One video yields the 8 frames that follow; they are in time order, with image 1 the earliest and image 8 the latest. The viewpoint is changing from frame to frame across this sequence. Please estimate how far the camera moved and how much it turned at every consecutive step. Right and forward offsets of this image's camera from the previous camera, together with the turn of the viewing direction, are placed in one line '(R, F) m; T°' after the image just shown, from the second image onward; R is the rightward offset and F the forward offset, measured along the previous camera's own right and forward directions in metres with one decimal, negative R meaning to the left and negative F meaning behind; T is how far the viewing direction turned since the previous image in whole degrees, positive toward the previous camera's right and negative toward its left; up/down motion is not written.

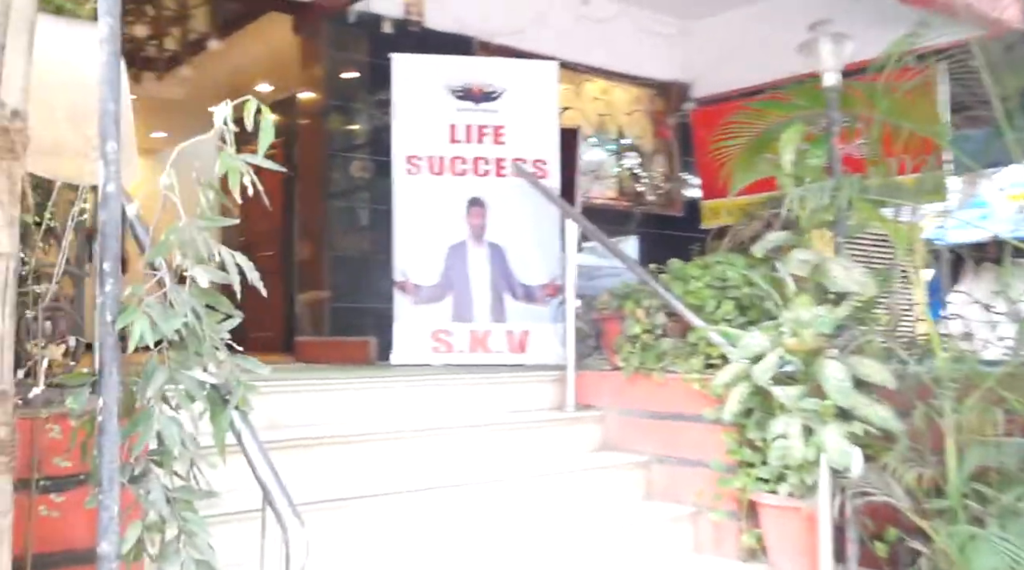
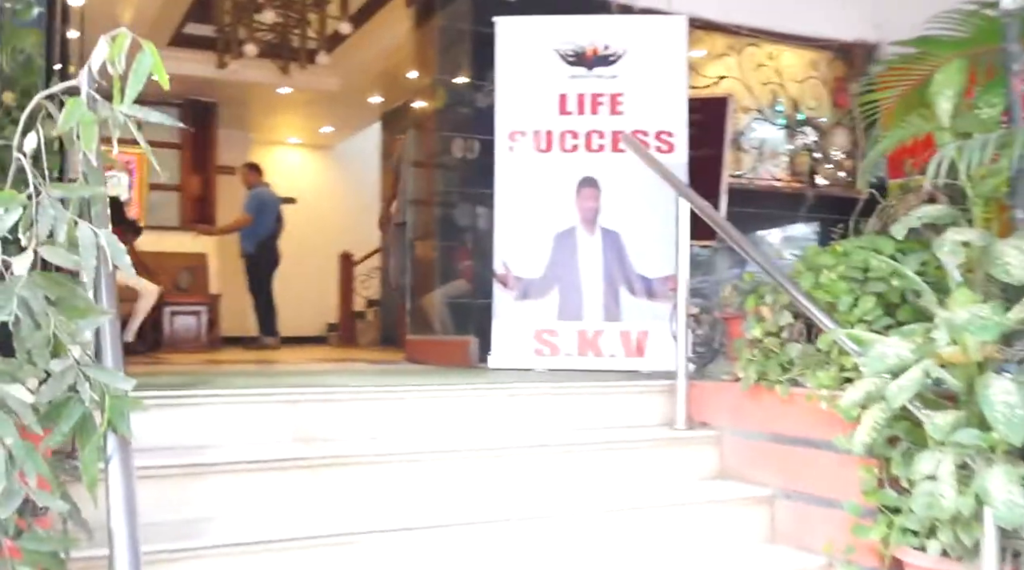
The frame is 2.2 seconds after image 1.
(+0.3, +0.6) m; -12°
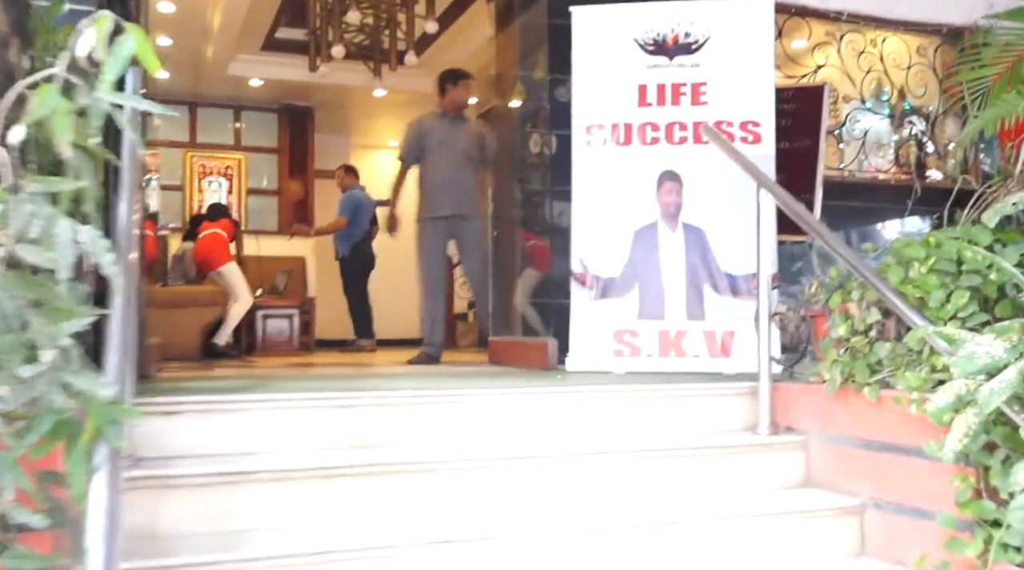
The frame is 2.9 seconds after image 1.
(+0.1, +0.1) m; -7°
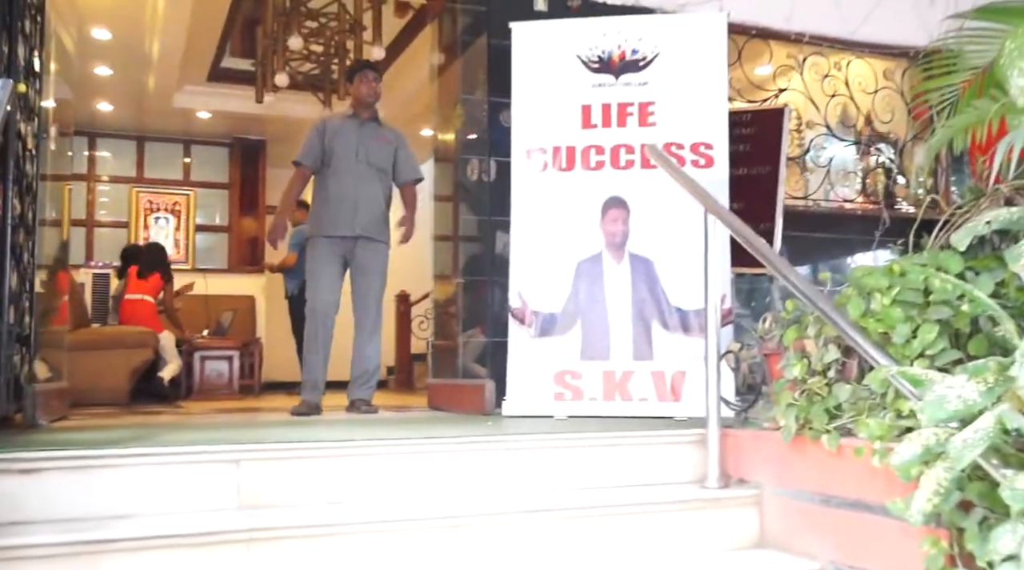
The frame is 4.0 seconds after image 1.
(+0.2, +0.3) m; +1°
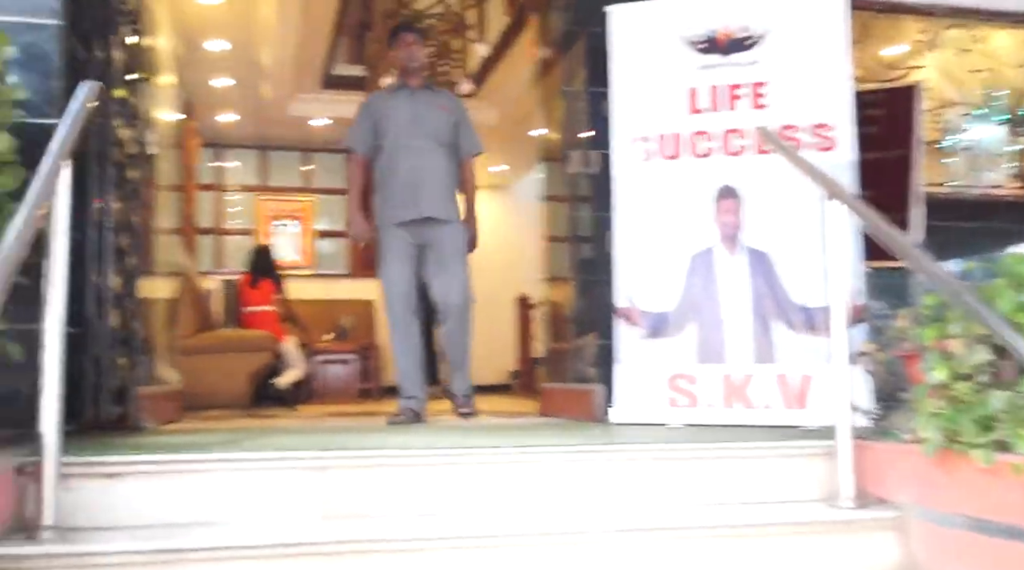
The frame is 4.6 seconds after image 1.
(+0.1, +0.2) m; -8°
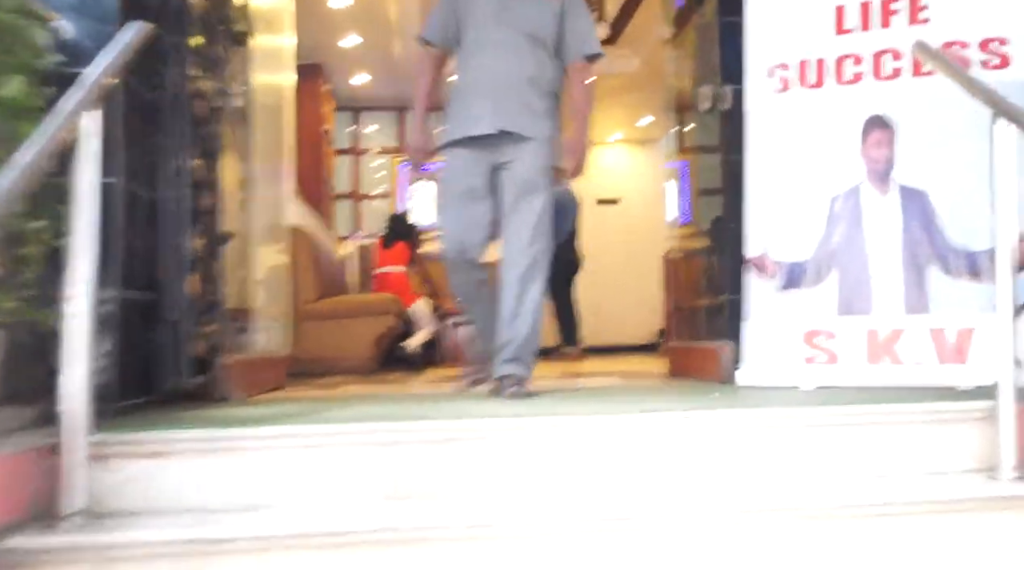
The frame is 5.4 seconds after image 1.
(+0.2, +0.2) m; -10°
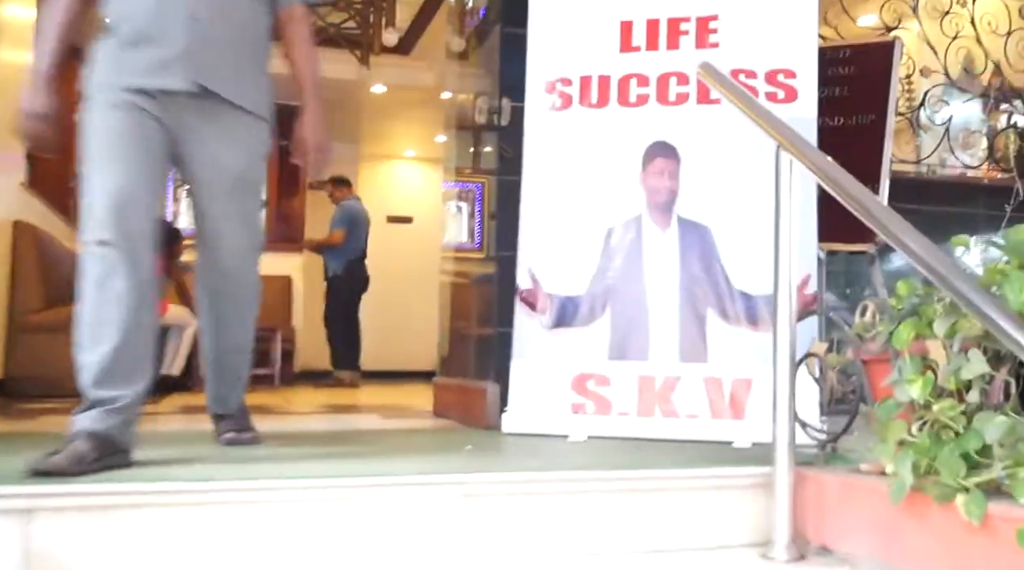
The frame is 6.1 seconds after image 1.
(+0.1, +0.3) m; +12°
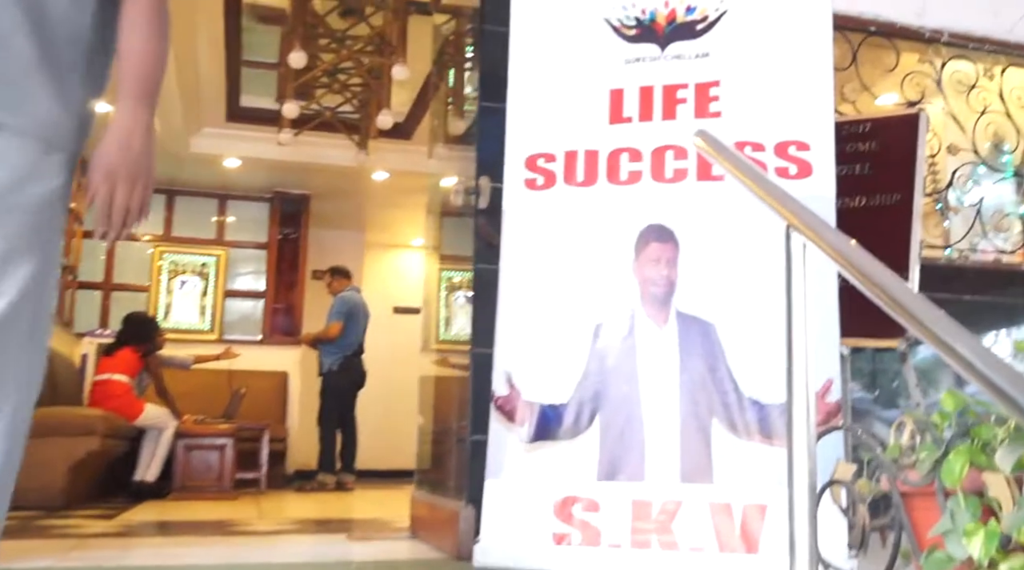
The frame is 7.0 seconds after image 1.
(+0.1, +0.3) m; -1°
